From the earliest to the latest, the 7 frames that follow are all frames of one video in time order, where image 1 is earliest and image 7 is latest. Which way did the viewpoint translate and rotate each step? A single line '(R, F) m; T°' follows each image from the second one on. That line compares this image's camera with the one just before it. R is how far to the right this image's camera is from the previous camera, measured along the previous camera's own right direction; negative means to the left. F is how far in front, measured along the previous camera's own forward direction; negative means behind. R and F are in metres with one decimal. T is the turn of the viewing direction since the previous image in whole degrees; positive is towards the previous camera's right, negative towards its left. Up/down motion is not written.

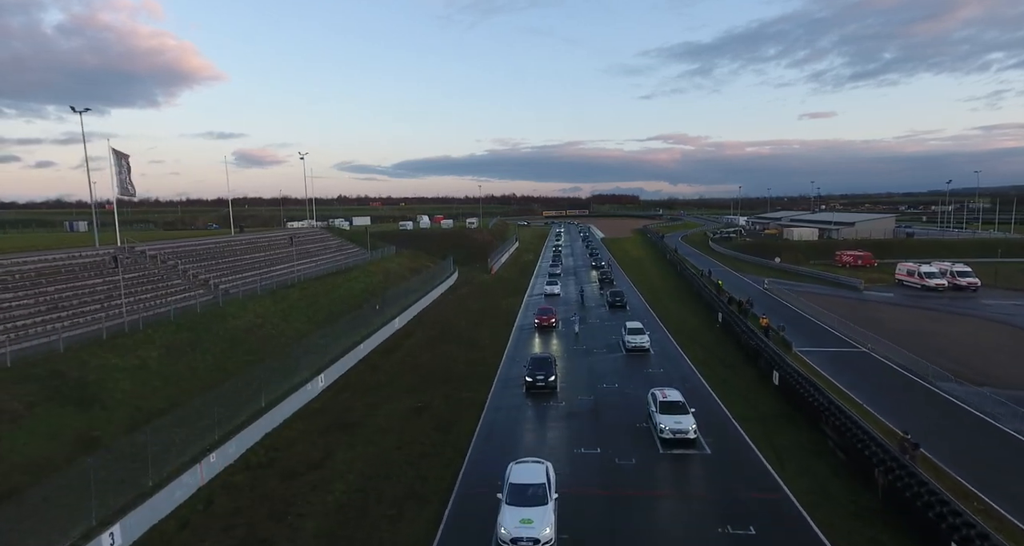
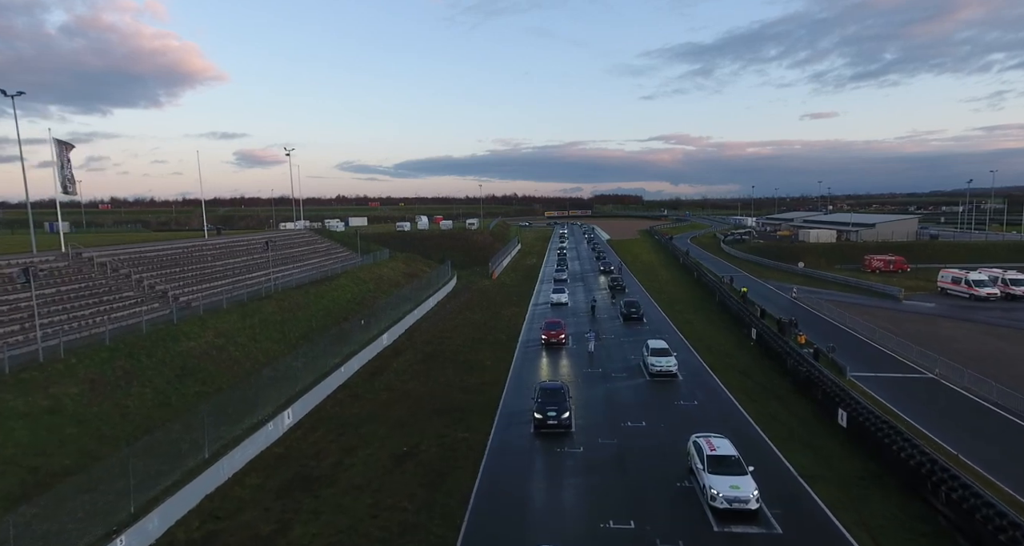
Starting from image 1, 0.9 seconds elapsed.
(-0.2, +4.4) m; 0°
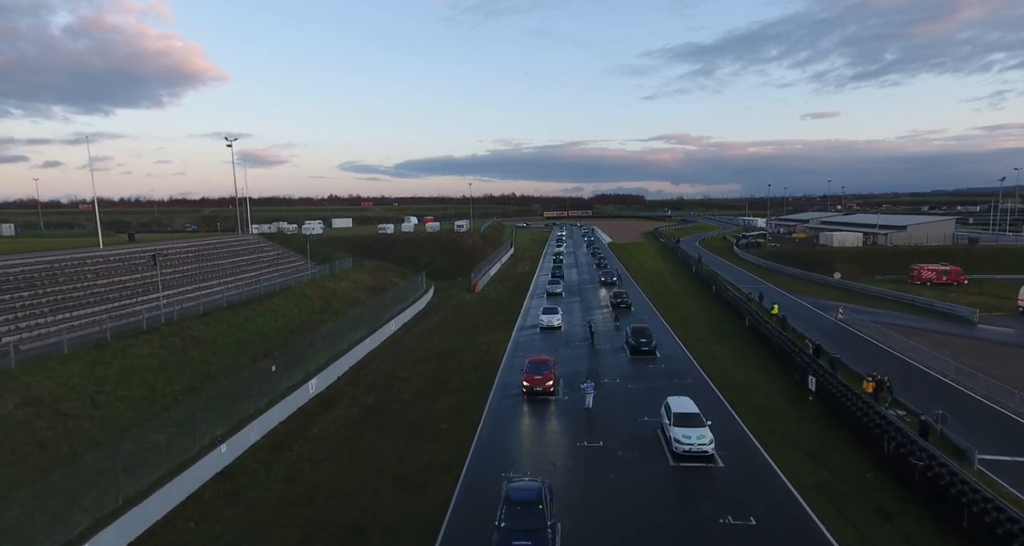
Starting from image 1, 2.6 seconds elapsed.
(+1.3, +8.6) m; 0°
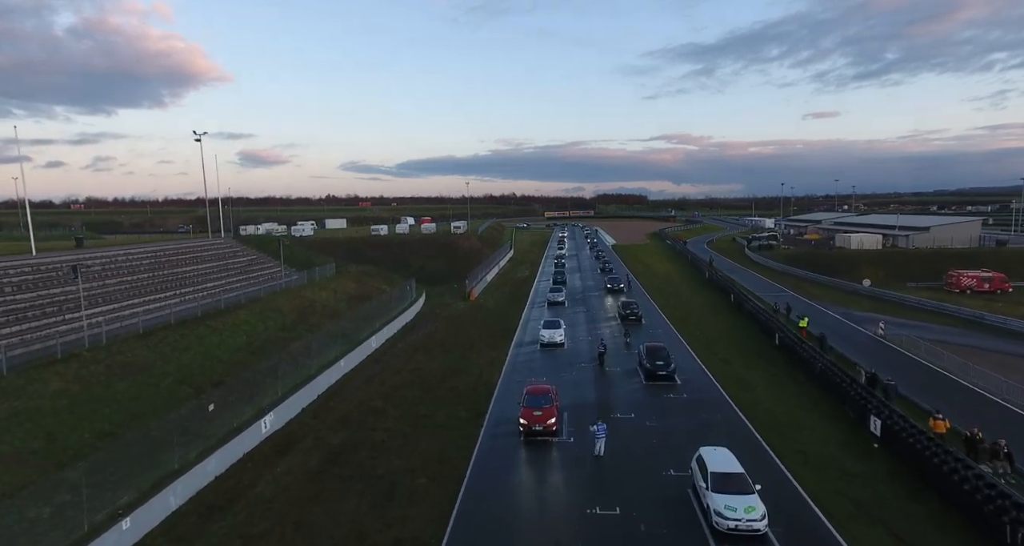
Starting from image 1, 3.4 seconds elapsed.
(+0.3, +4.3) m; 0°
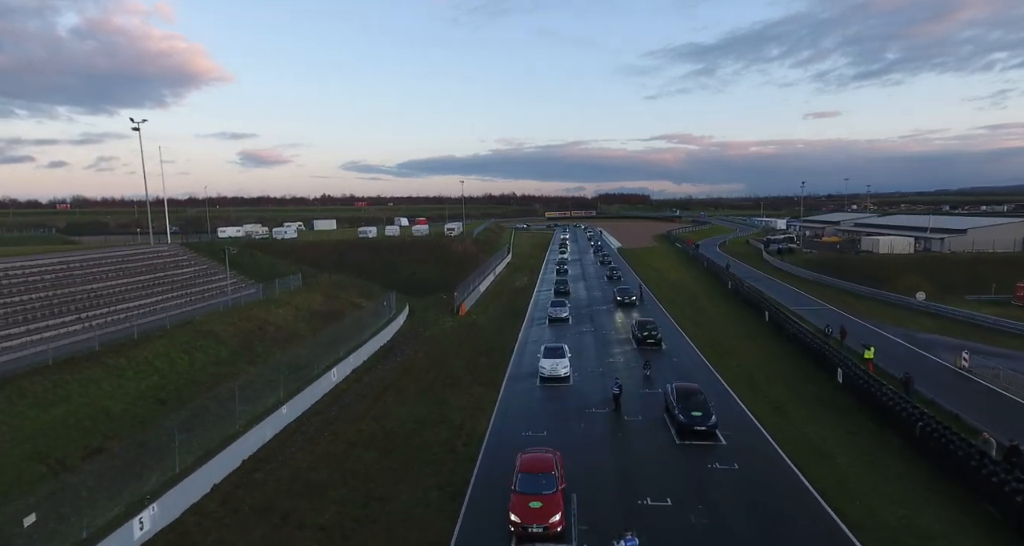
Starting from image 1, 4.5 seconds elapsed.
(+0.4, +6.4) m; 0°
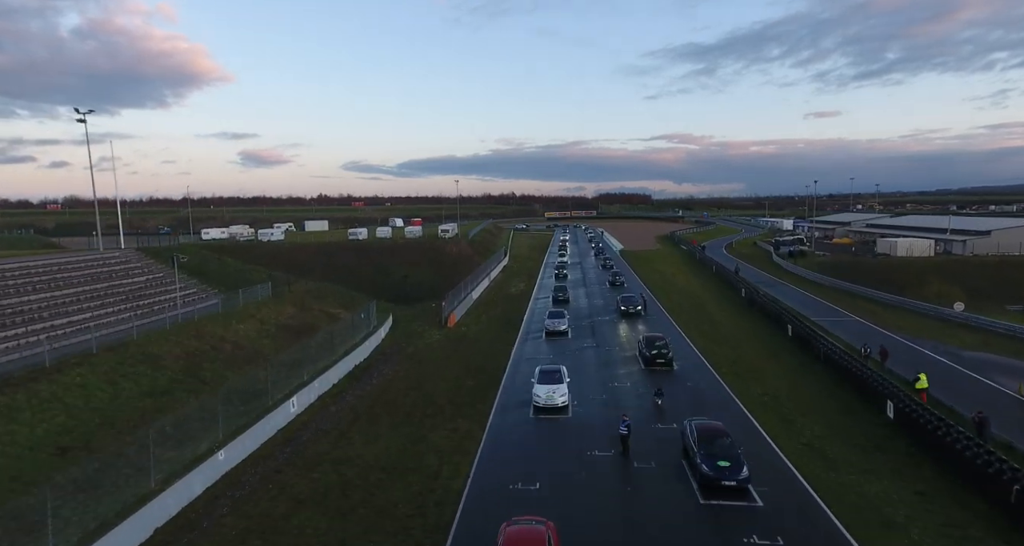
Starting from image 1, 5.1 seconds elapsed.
(+0.5, +3.9) m; 0°
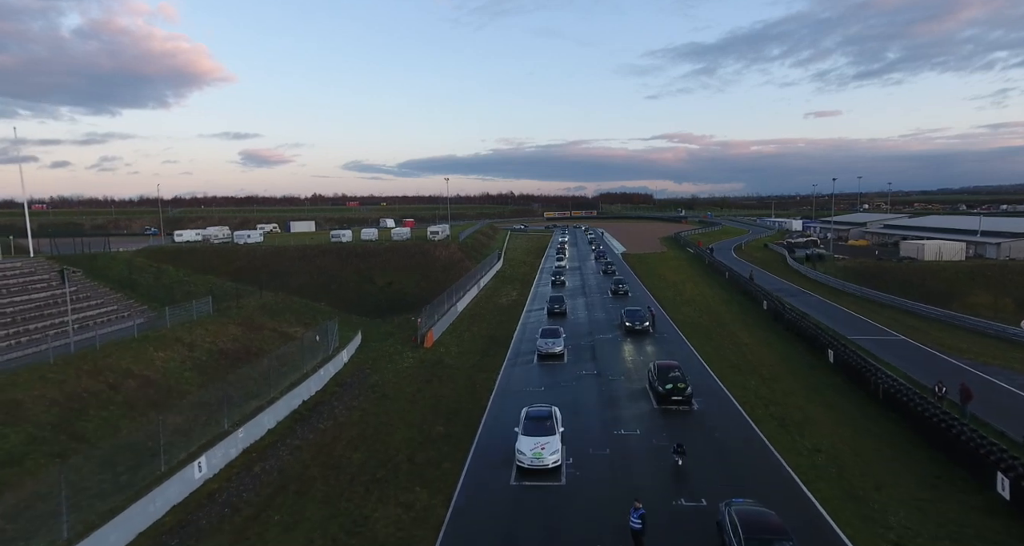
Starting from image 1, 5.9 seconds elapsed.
(+0.8, +5.5) m; 0°
